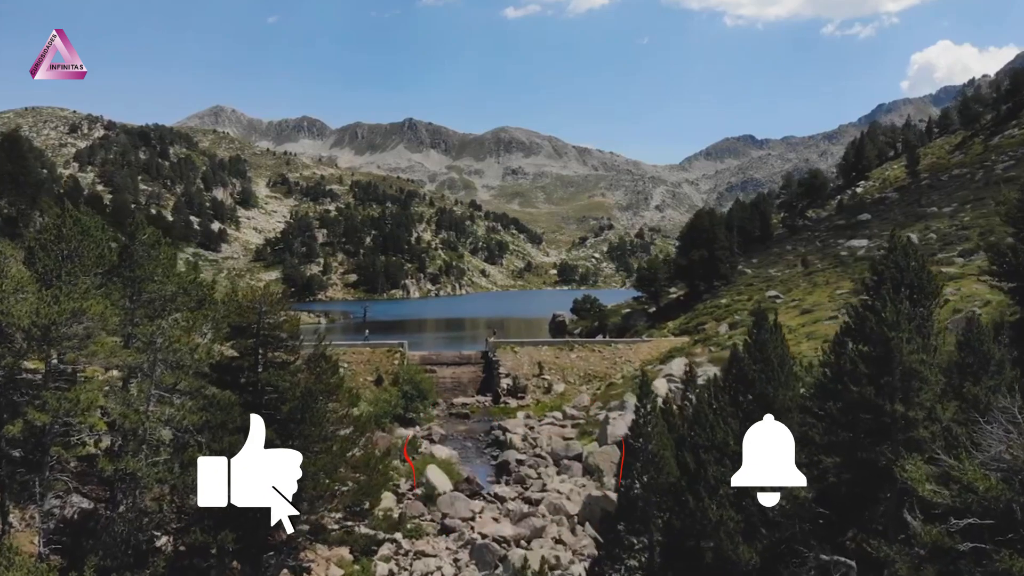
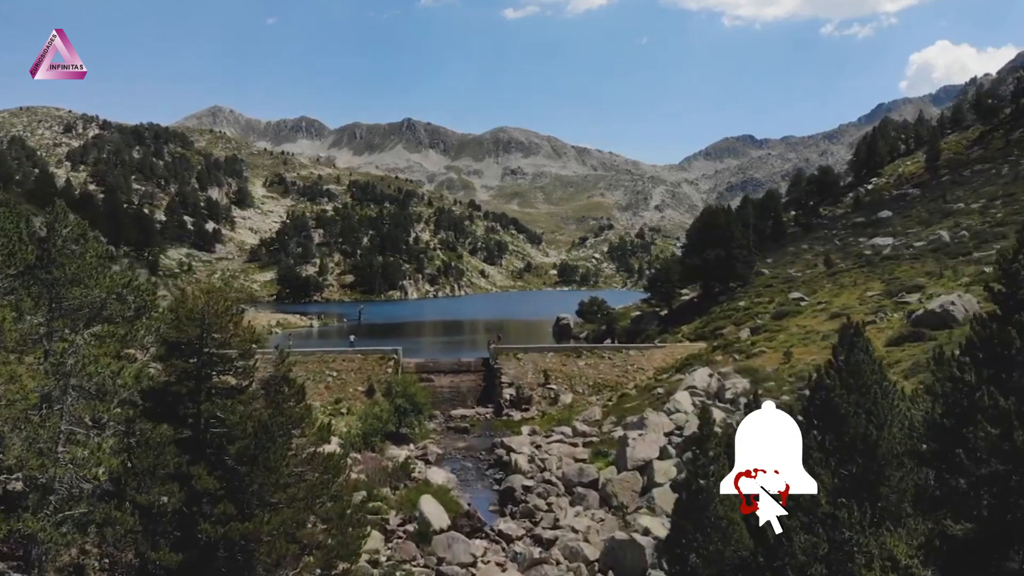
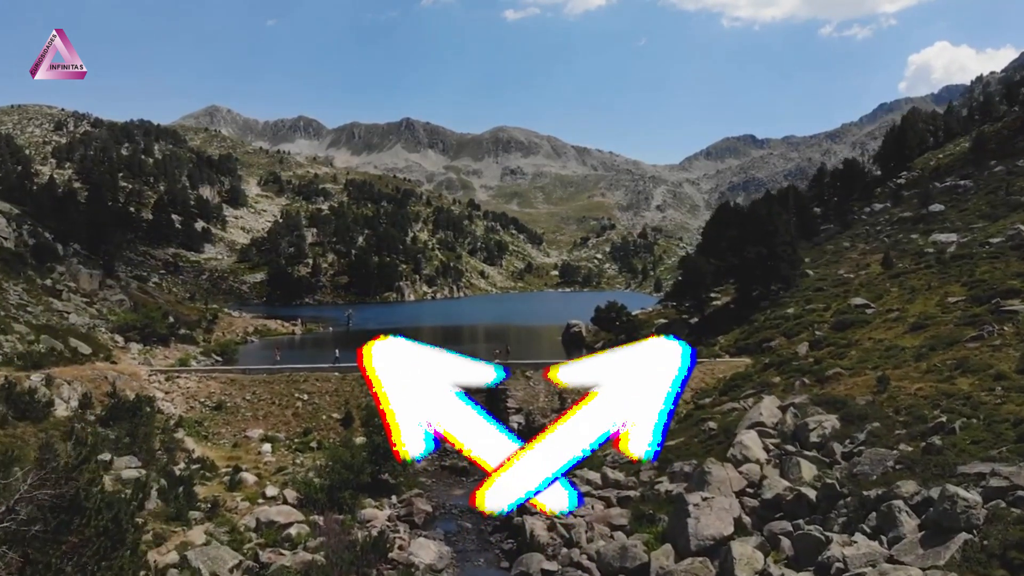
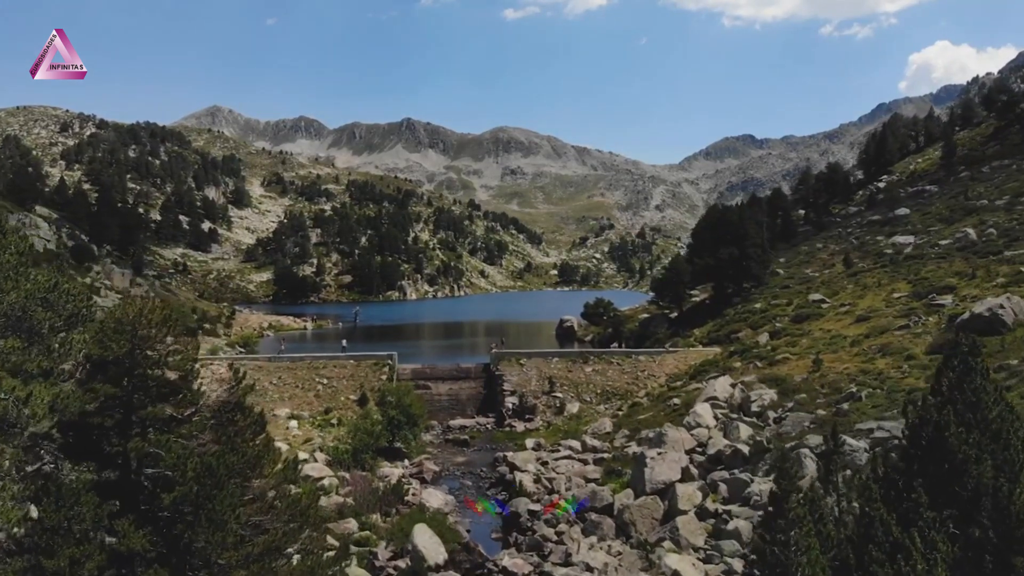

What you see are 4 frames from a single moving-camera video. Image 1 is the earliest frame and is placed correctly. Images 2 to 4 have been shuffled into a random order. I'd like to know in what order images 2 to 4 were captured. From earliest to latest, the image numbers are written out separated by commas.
2, 4, 3
